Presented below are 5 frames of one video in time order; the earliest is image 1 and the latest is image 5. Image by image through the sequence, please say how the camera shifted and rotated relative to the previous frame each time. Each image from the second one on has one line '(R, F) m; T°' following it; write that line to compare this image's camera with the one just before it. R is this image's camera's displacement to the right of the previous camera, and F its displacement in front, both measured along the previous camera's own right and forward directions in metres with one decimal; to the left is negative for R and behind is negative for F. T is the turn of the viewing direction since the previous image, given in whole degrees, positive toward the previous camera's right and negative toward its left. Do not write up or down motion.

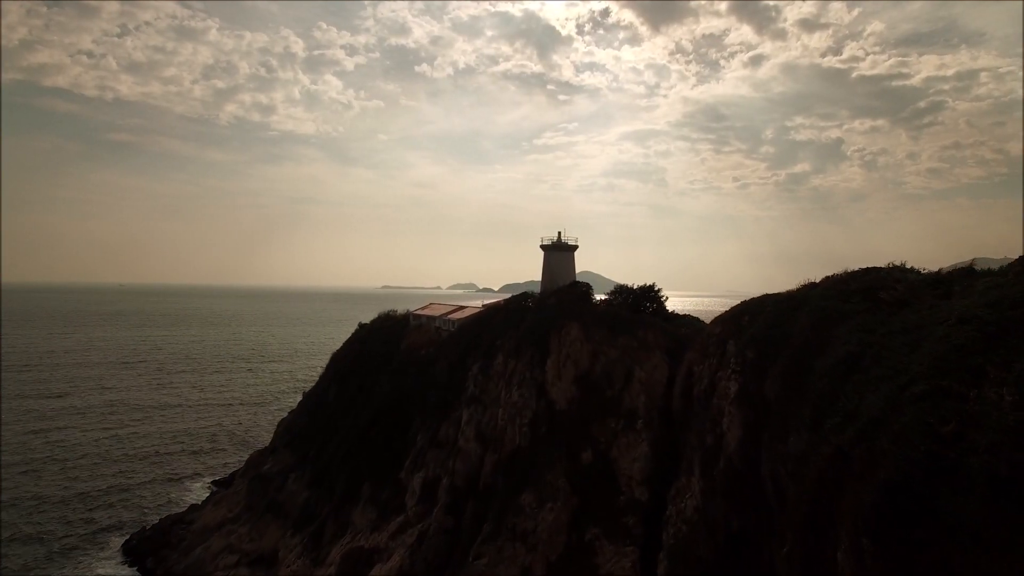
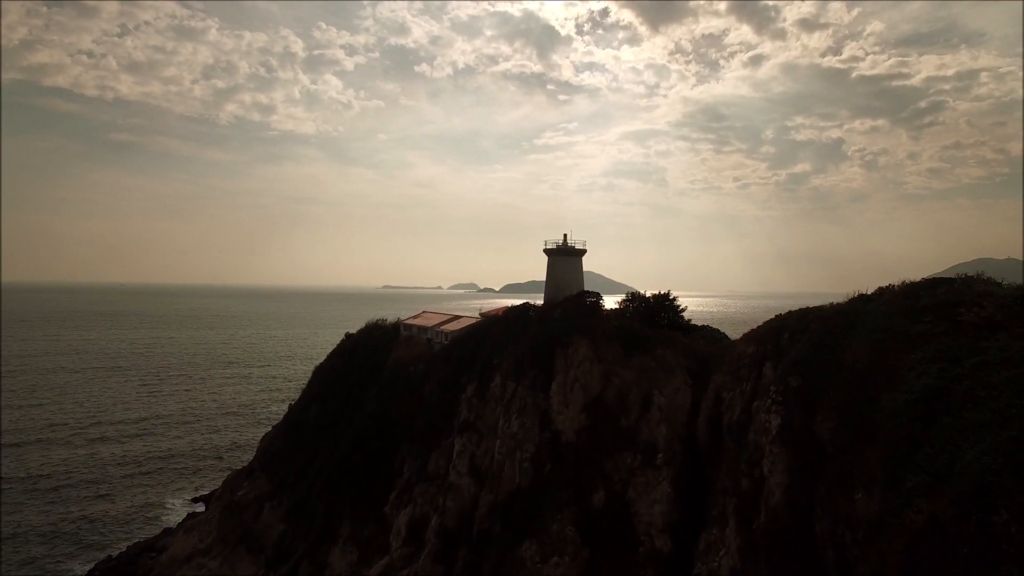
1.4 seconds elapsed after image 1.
(0.0, +4.1) m; 0°
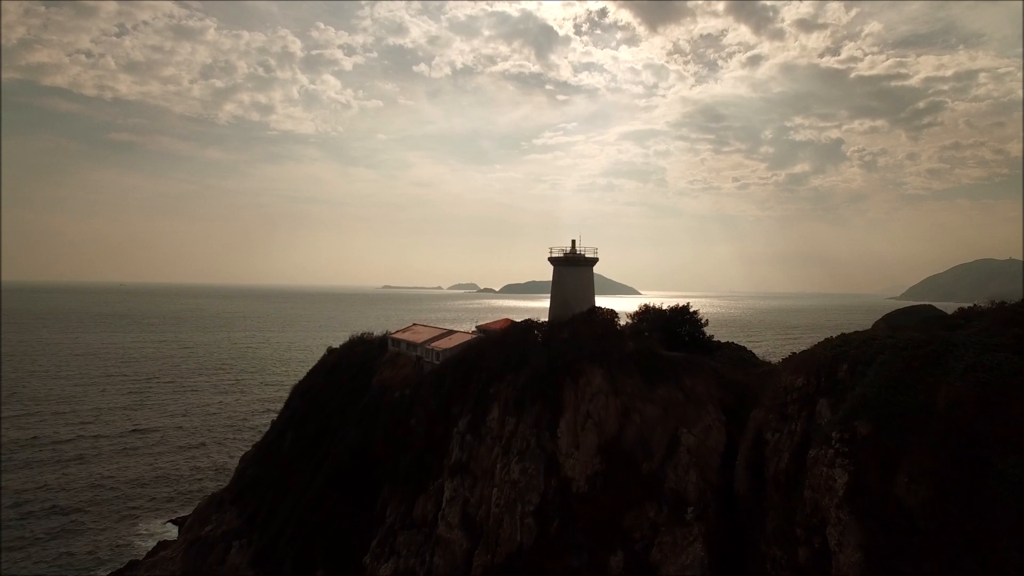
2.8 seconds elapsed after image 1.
(-0.1, +4.2) m; 0°
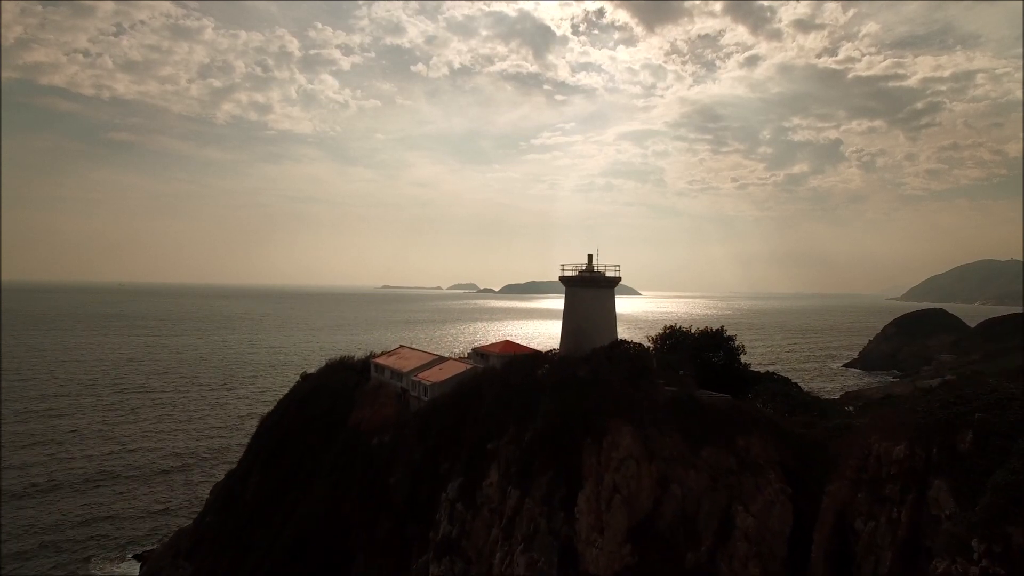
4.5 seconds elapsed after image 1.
(-0.2, +5.2) m; 0°
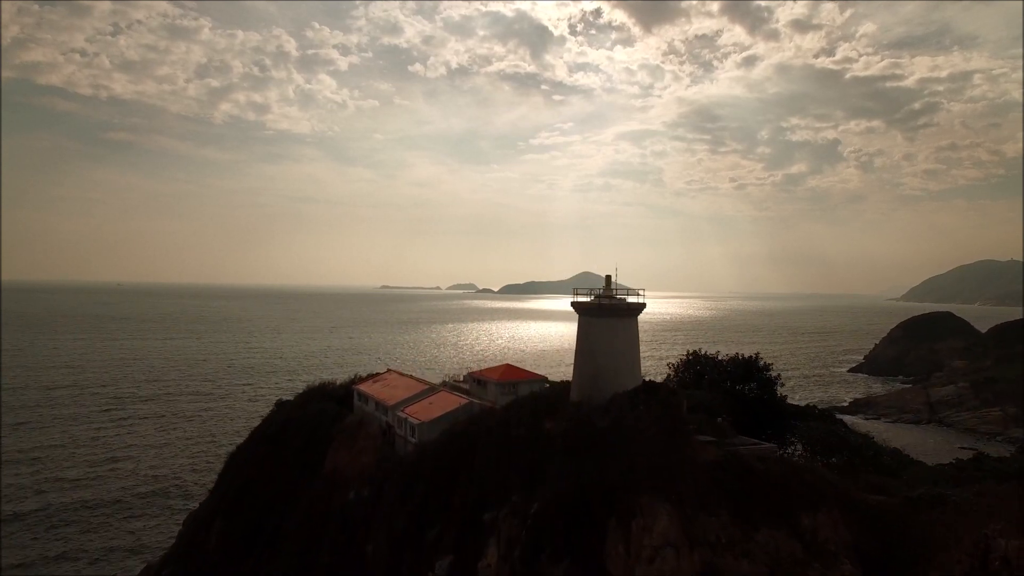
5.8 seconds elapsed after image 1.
(-0.2, +3.8) m; 0°
